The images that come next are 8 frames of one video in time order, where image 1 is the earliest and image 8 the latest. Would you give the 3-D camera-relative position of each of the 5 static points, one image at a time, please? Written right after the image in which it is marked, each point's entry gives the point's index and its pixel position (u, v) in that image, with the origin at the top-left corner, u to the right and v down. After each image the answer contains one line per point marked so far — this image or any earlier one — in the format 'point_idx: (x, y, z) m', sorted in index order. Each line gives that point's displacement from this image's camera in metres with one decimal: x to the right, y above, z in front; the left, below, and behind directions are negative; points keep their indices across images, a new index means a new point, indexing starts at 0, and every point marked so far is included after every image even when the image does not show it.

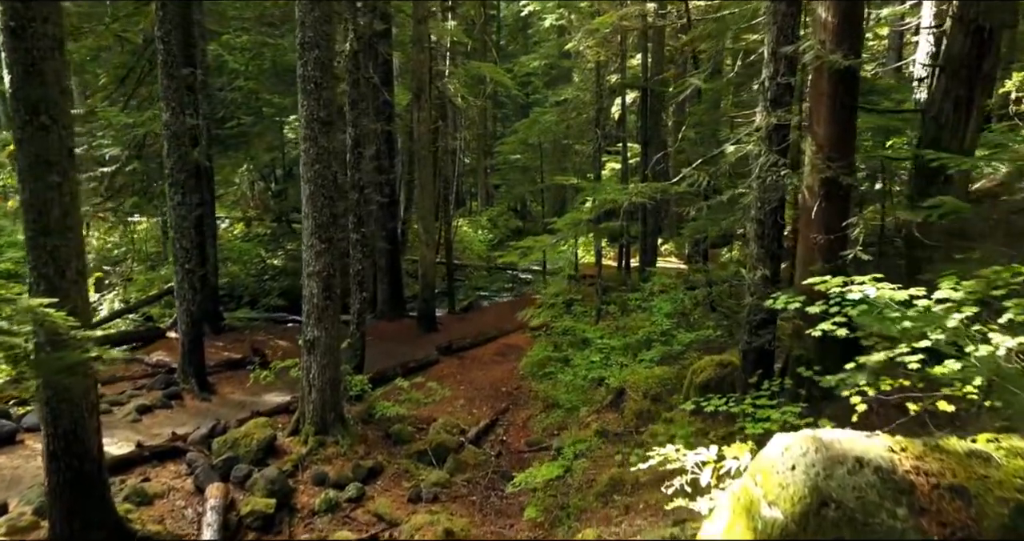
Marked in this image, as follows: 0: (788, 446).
0: (+1.5, -1.0, +3.6) m
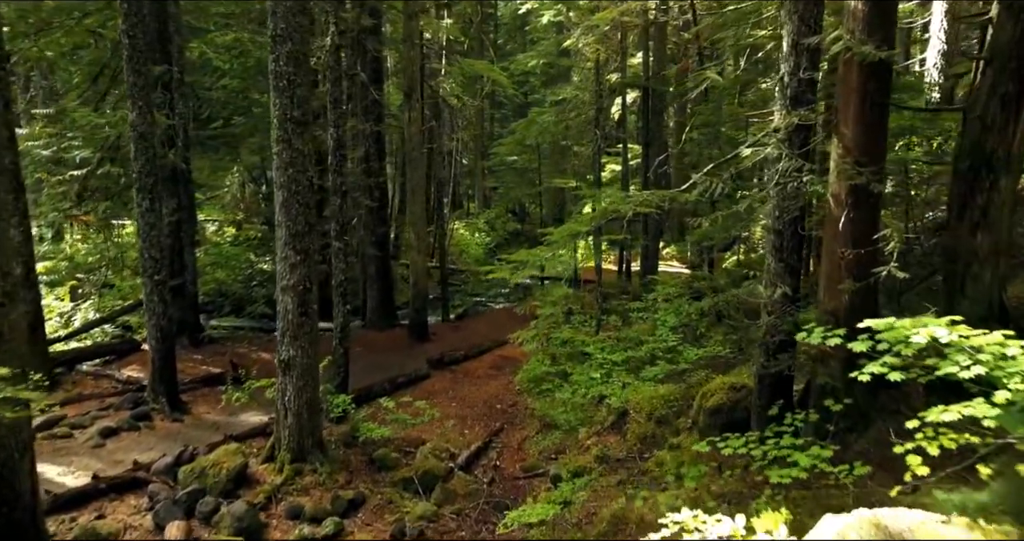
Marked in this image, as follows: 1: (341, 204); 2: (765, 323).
0: (+1.4, -1.2, +2.8) m
1: (-2.8, +1.1, +10.7) m
2: (+2.7, -0.5, +6.8) m
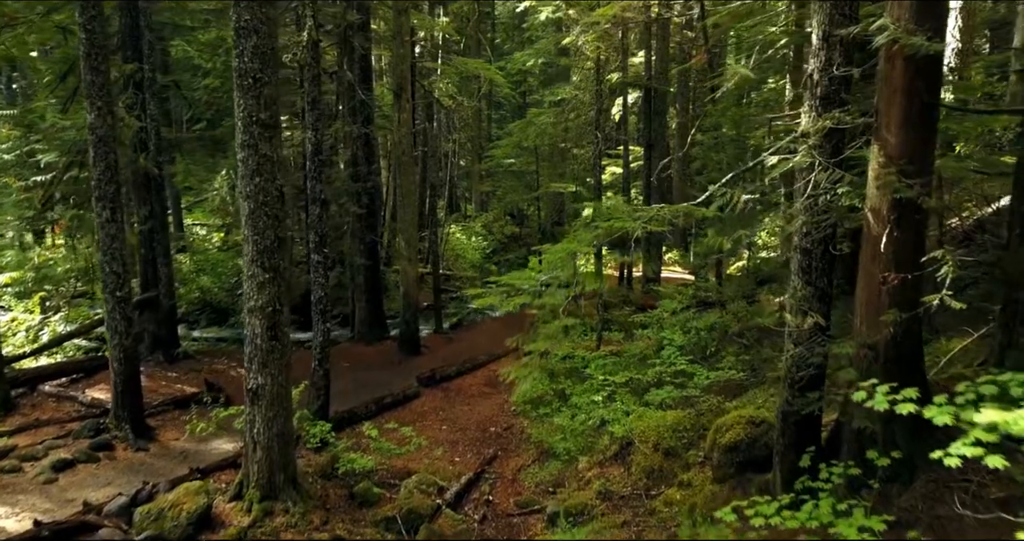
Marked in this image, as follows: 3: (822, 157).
0: (+1.4, -1.4, +2.0) m
1: (-2.9, +0.9, +9.9) m
2: (+2.6, -0.8, +6.0) m
3: (+2.7, +1.0, +5.7) m
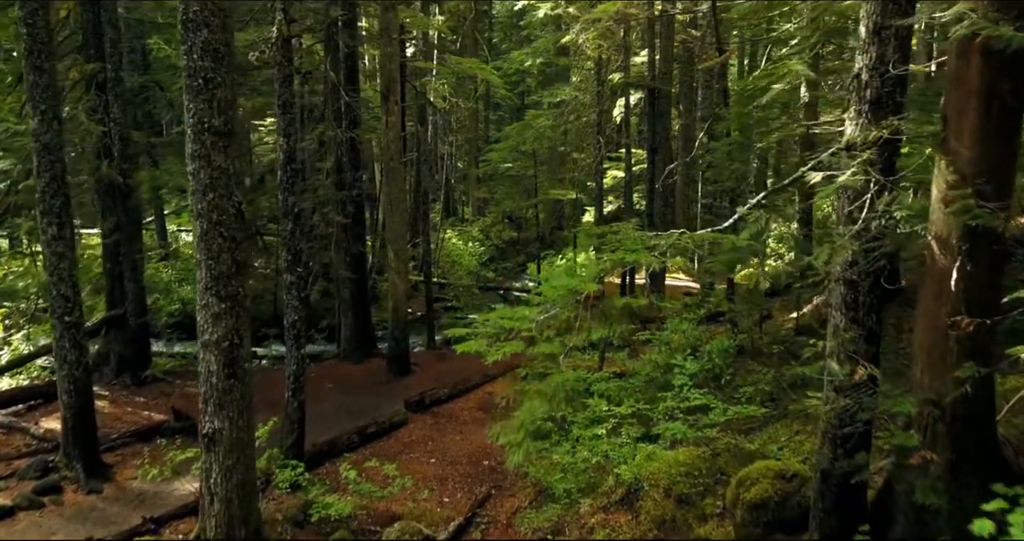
0: (+1.3, -1.7, +1.0) m
1: (-3.0, +0.6, +8.9) m
2: (+2.5, -1.1, +5.0) m
3: (+2.7, +0.7, +4.7) m
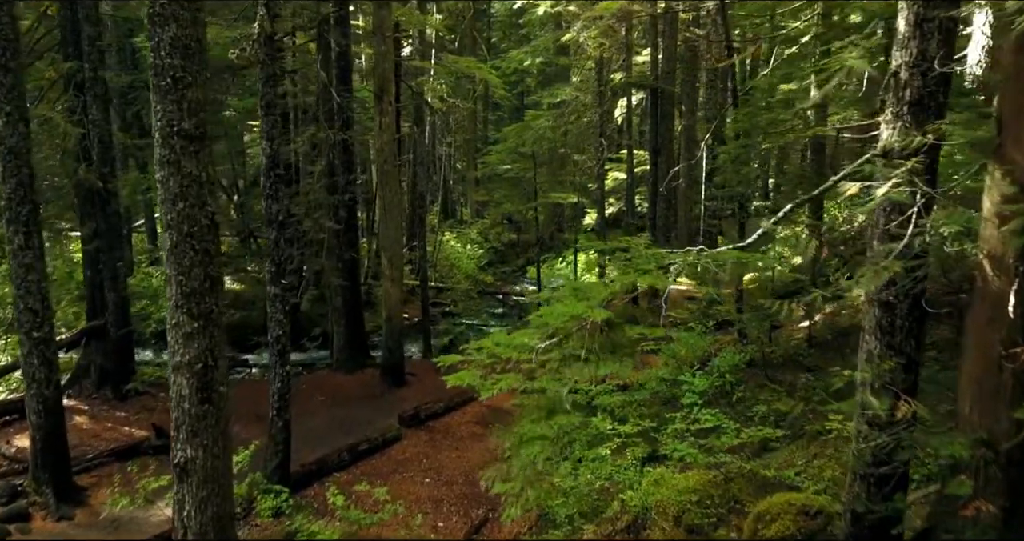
0: (+1.3, -1.8, +0.5) m
1: (-3.0, +0.4, +8.4) m
2: (+2.5, -1.2, +4.5) m
3: (+2.7, +0.6, +4.2) m
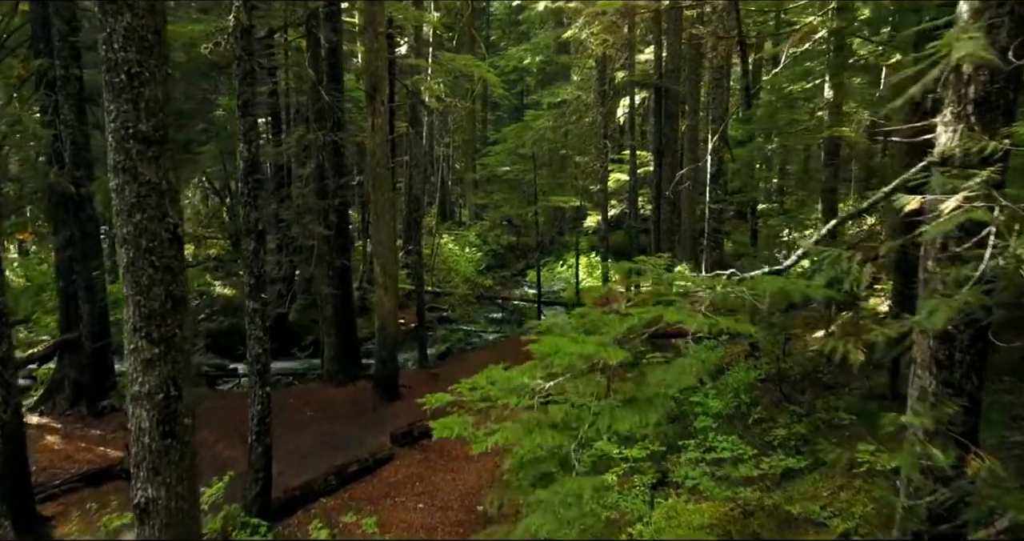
0: (+1.3, -2.0, -0.1) m
1: (-3.0, +0.3, +7.8) m
2: (+2.5, -1.4, +3.9) m
3: (+2.6, +0.4, +3.6) m
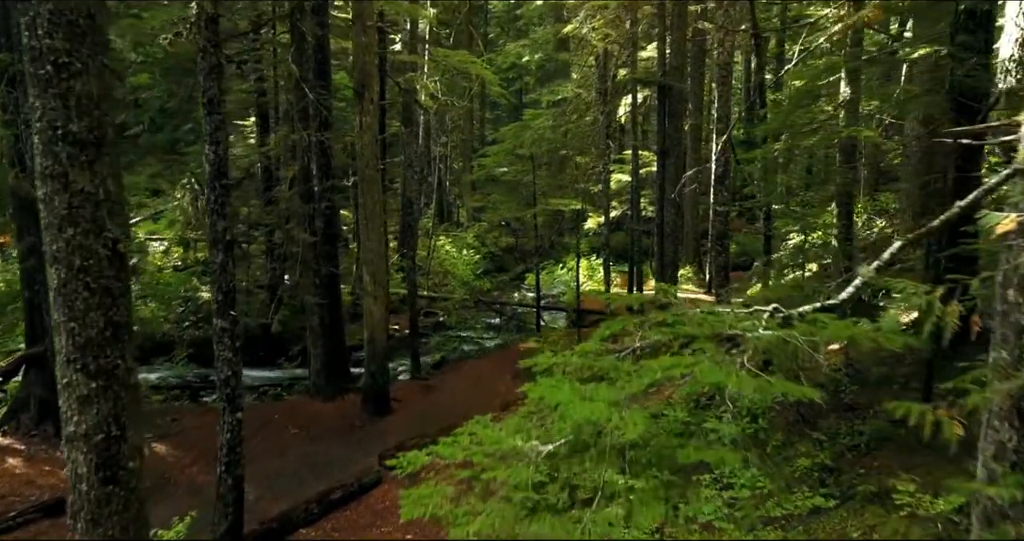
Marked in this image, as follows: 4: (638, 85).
0: (+1.2, -2.1, -0.8) m
1: (-3.1, +0.1, +7.0) m
2: (+2.4, -1.5, +3.2) m
3: (+2.6, +0.3, +2.9) m
4: (+3.5, +5.1, +17.9) m
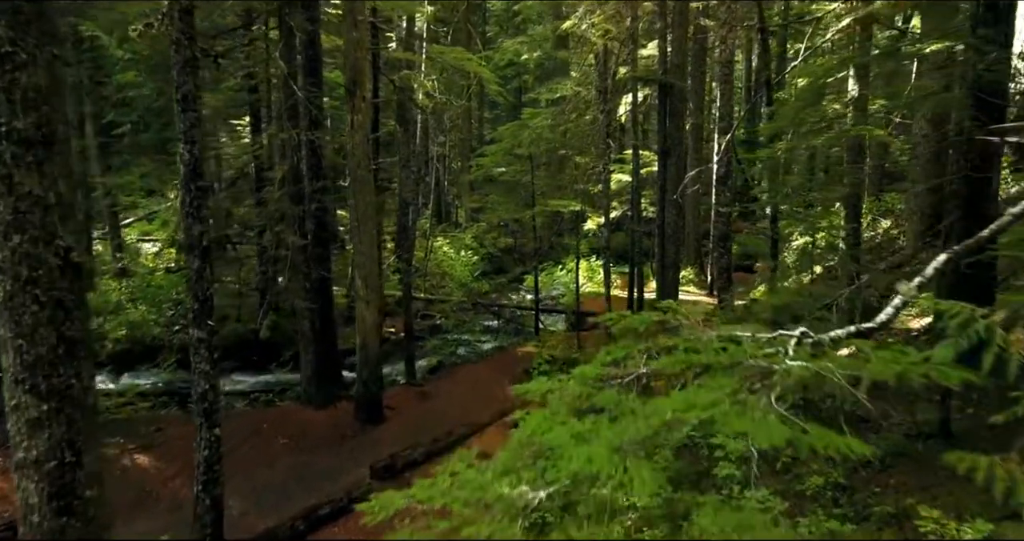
0: (+1.2, -2.2, -1.2) m
1: (-3.2, 0.0, +6.6) m
2: (+2.4, -1.6, +2.8) m
3: (+2.5, +0.2, +2.5) m
4: (+3.4, +5.1, +17.5) m
